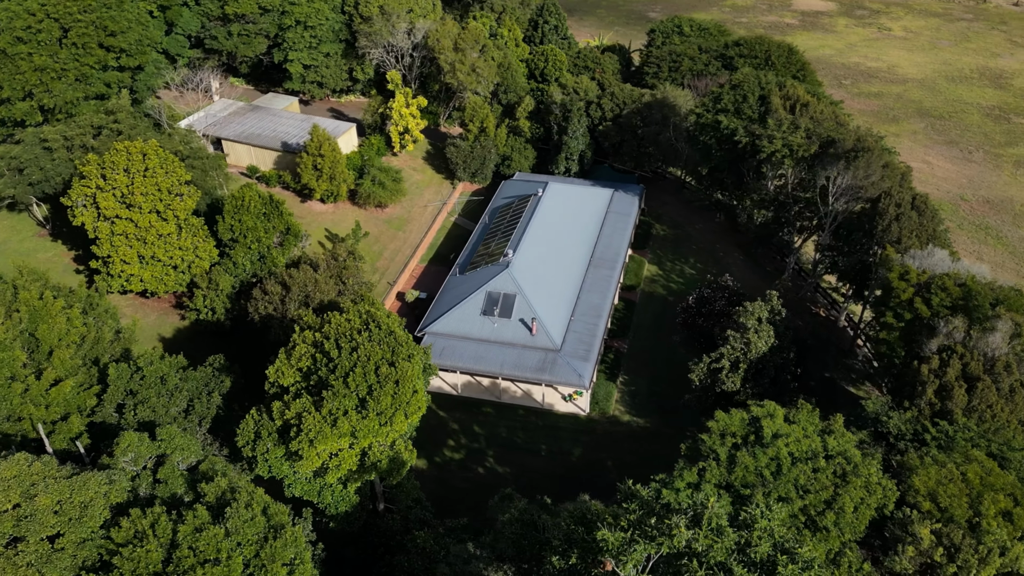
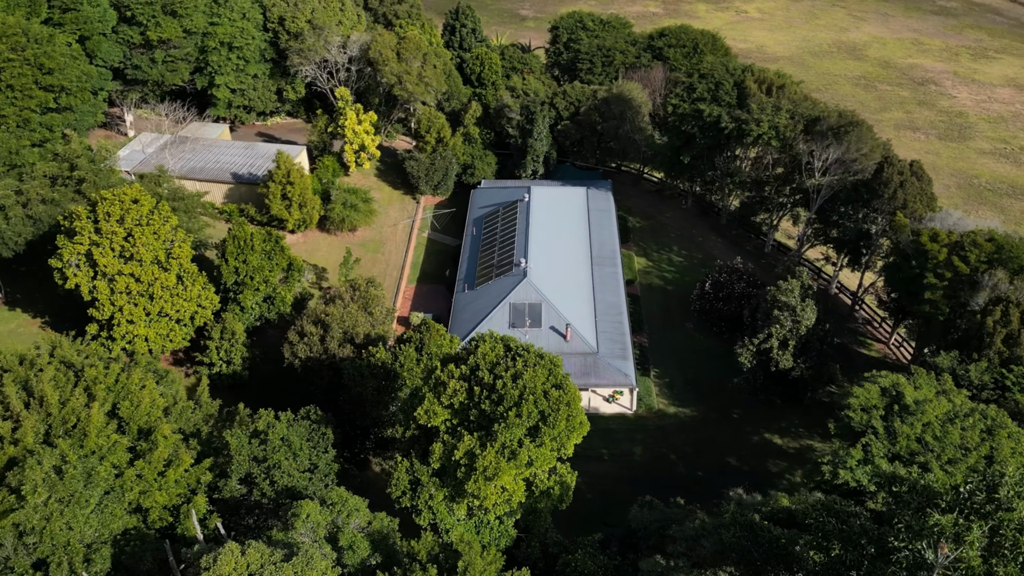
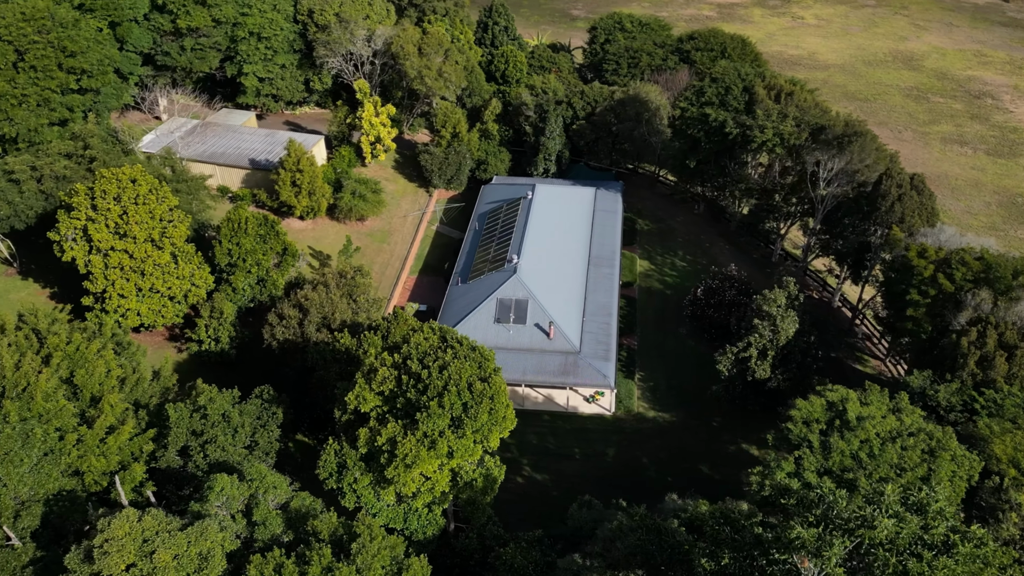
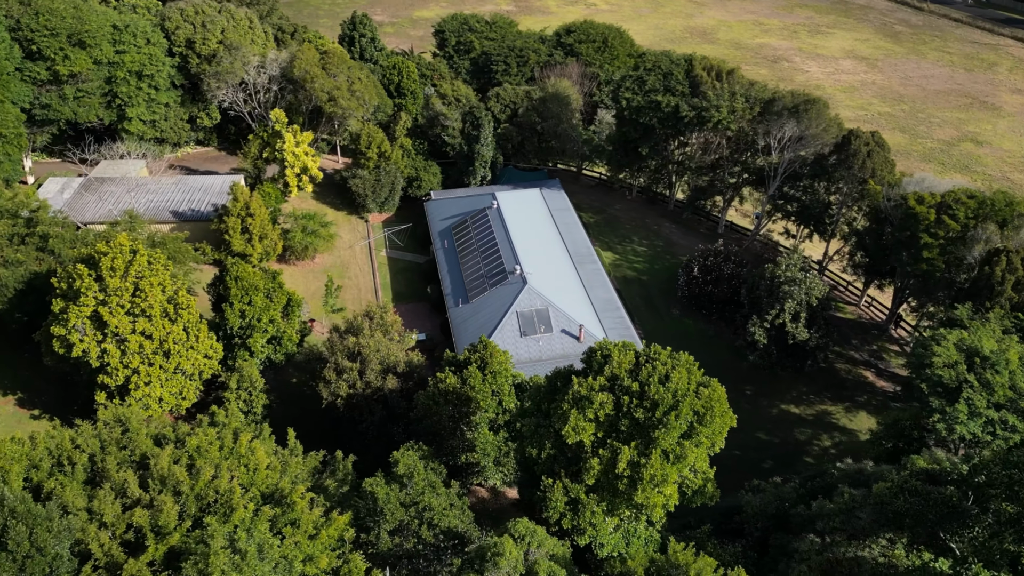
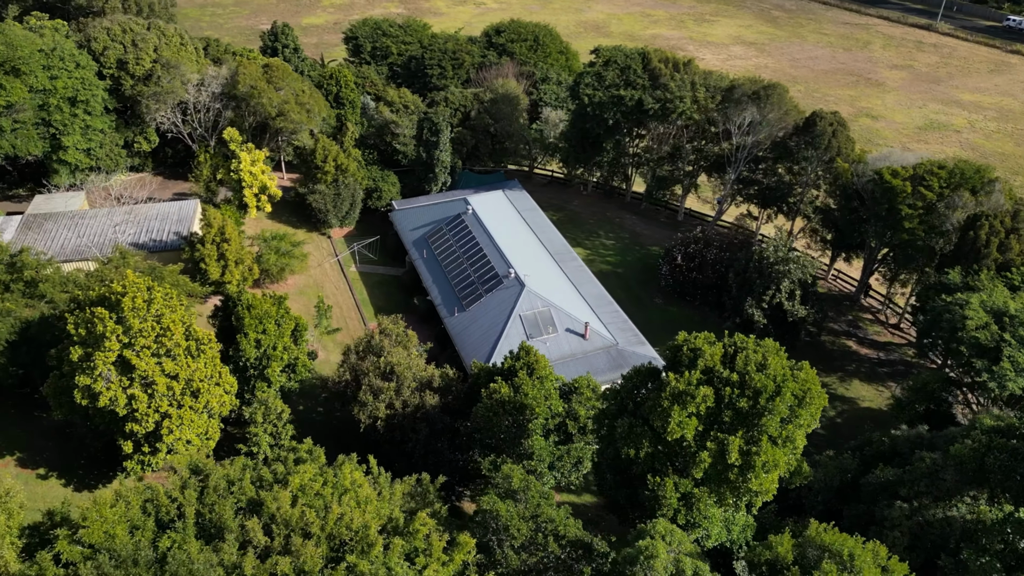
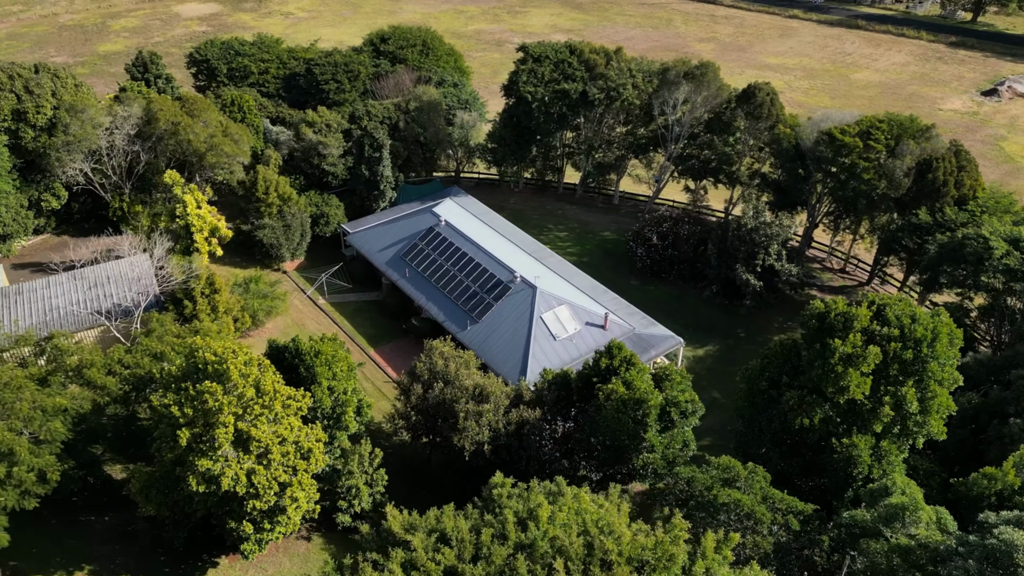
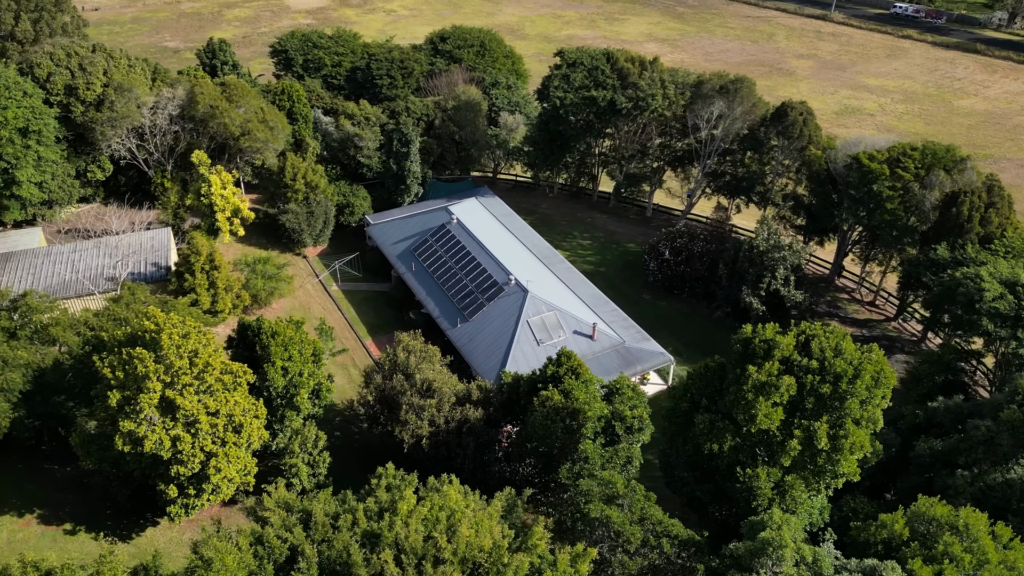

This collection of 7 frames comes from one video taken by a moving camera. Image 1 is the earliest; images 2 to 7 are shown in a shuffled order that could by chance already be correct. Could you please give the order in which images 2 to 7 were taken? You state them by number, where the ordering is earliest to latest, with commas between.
3, 2, 4, 5, 7, 6
